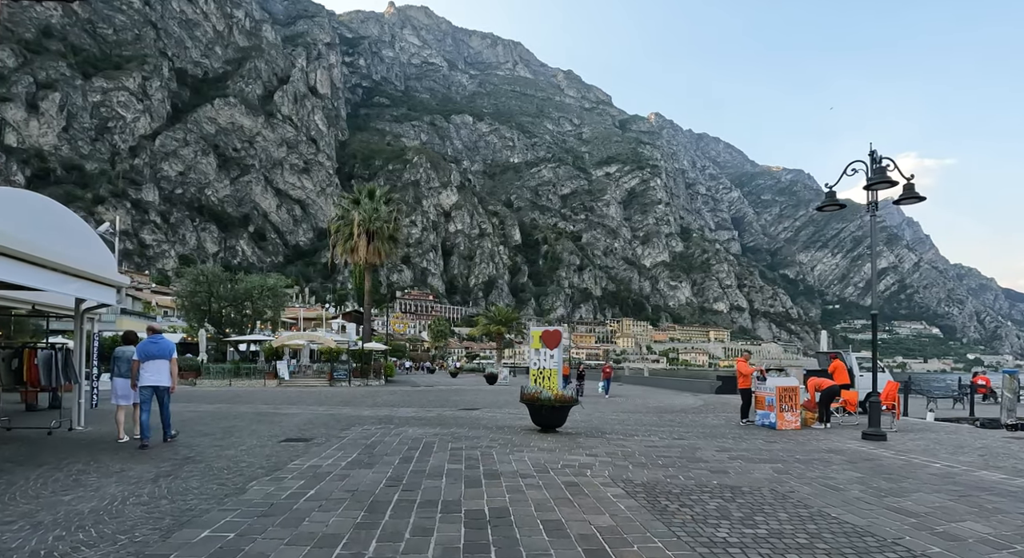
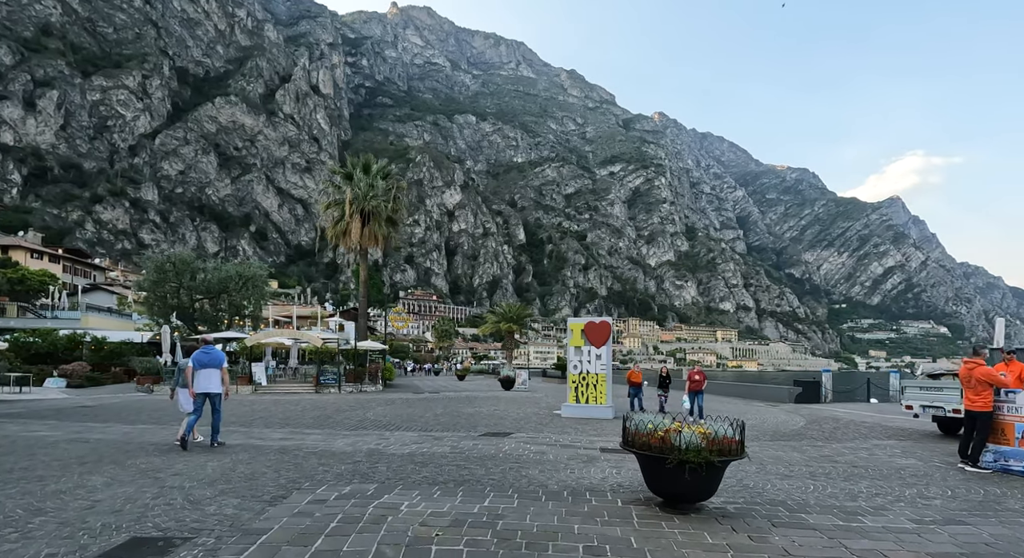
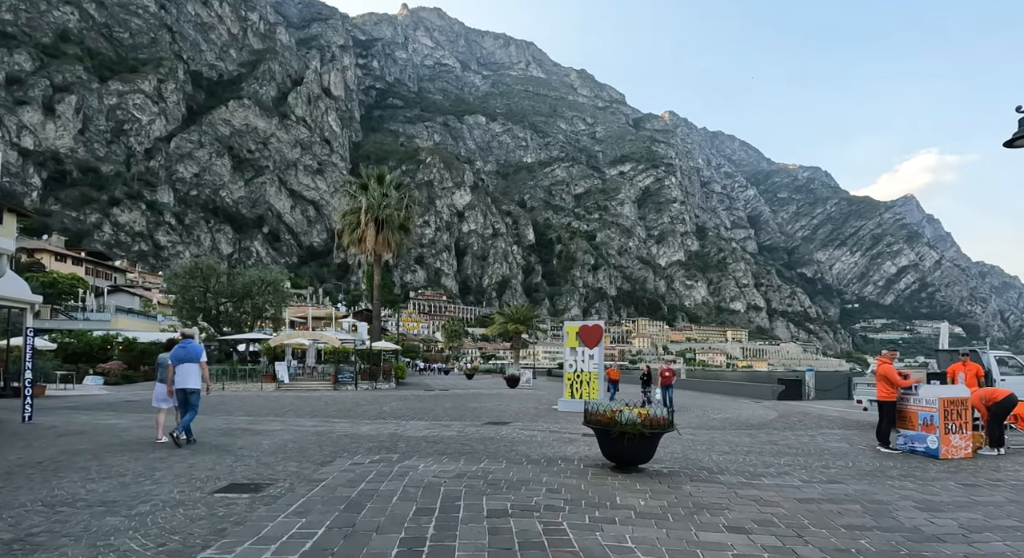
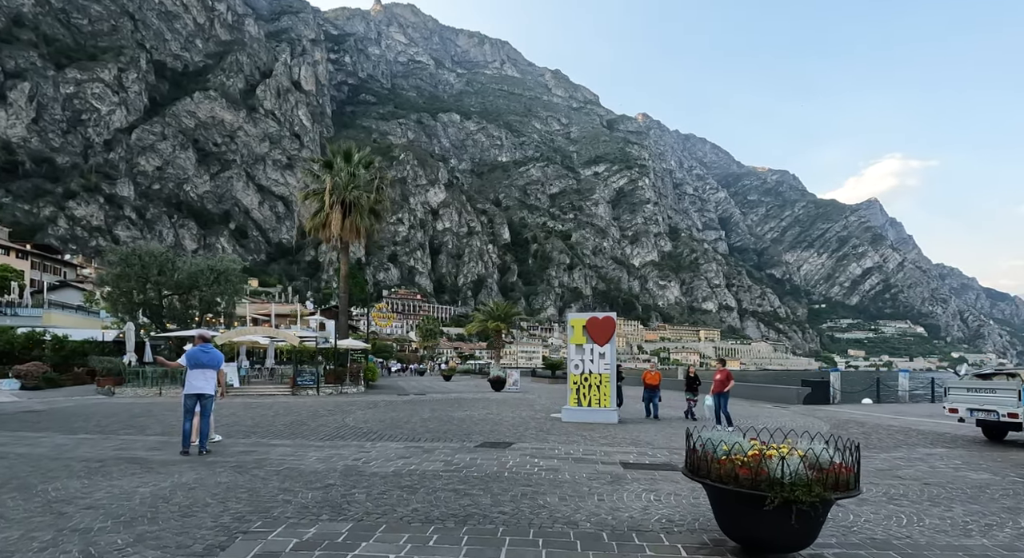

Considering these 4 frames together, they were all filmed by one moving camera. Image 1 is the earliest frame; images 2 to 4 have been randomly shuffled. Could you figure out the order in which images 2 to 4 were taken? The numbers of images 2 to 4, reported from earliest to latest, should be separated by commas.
3, 2, 4
